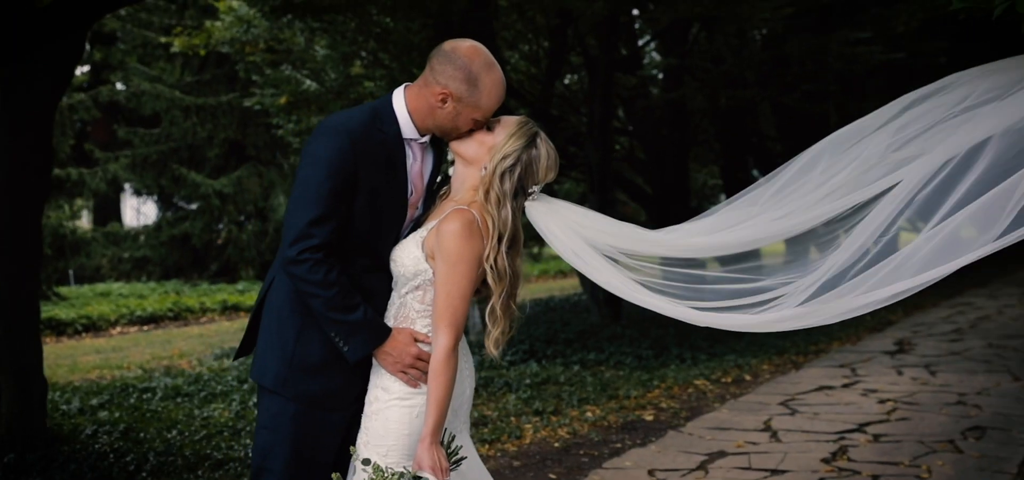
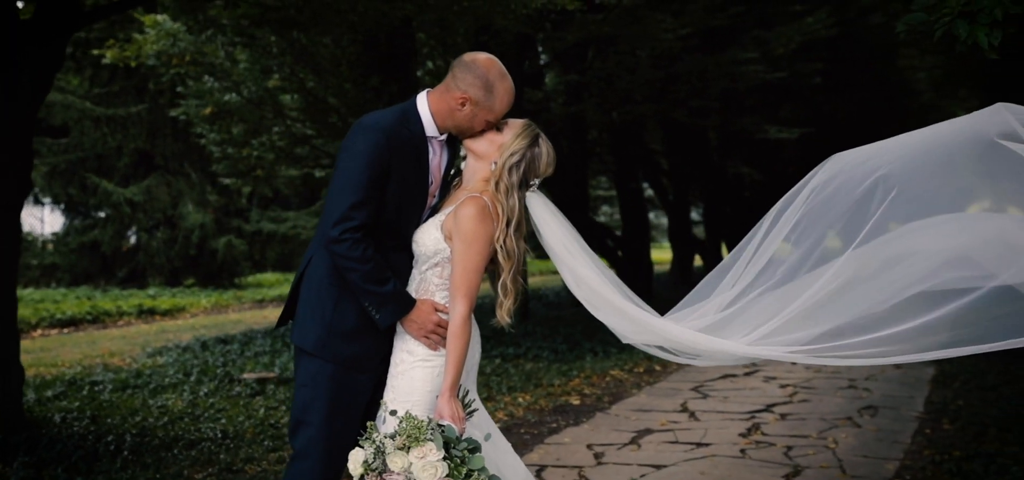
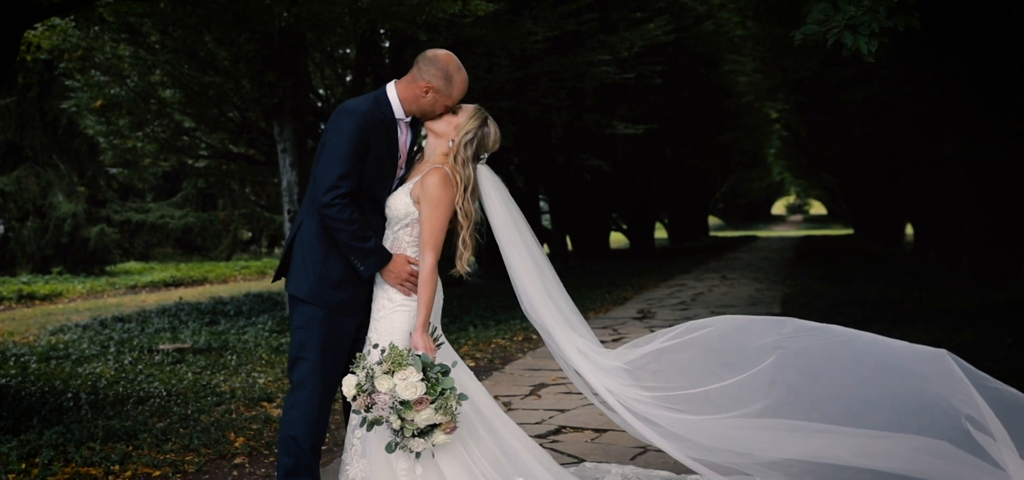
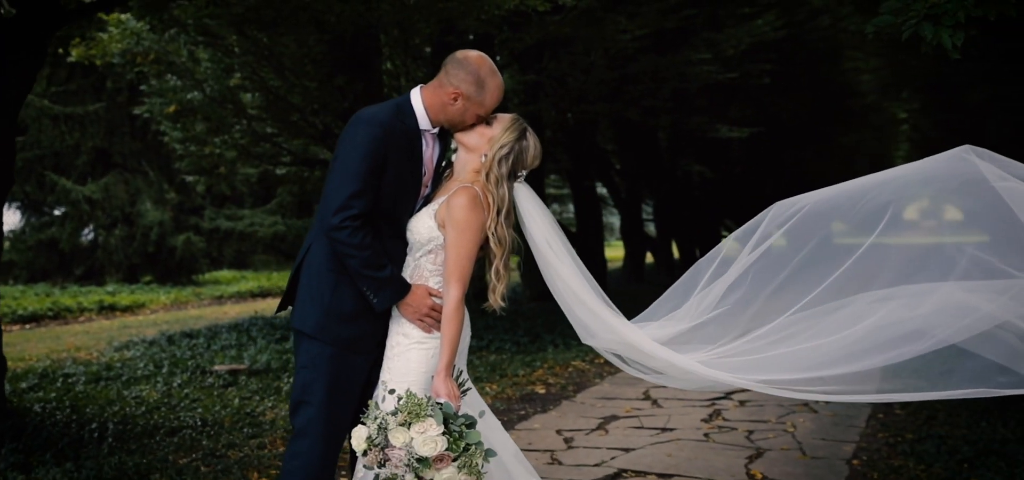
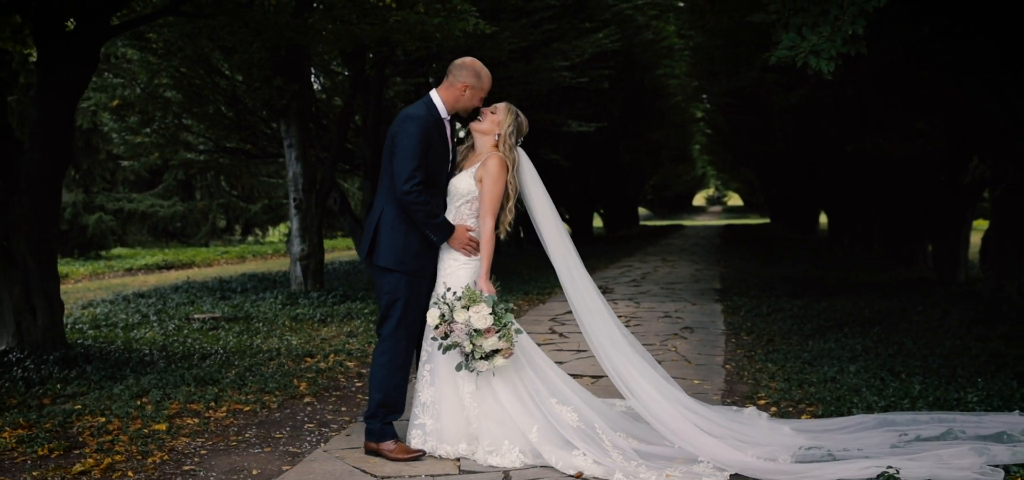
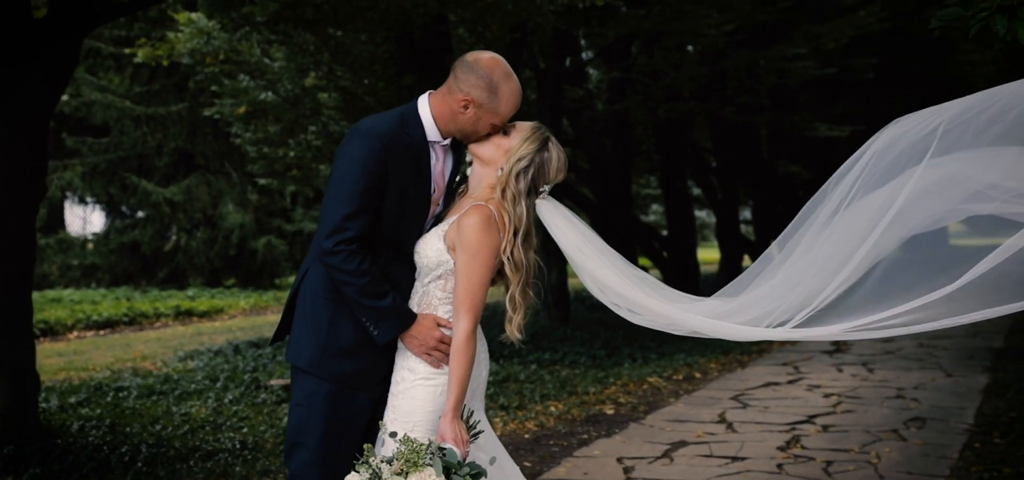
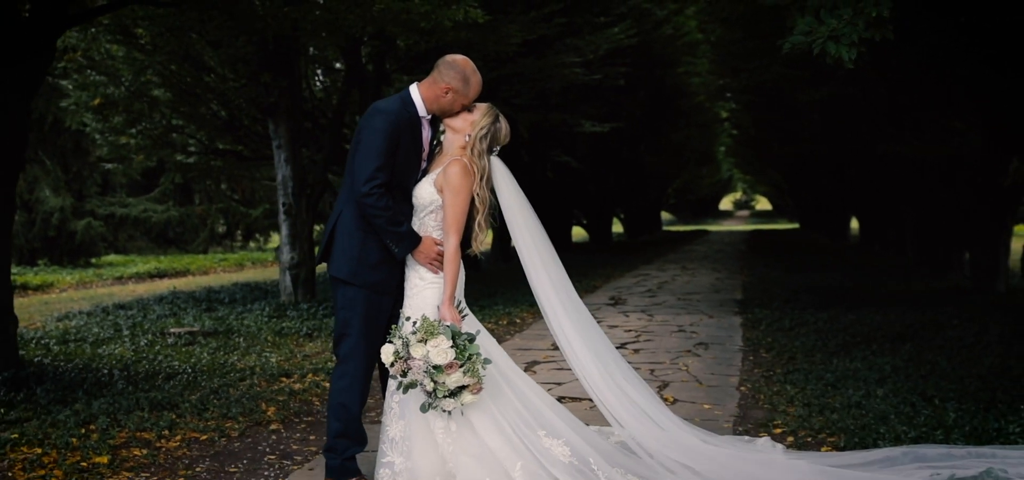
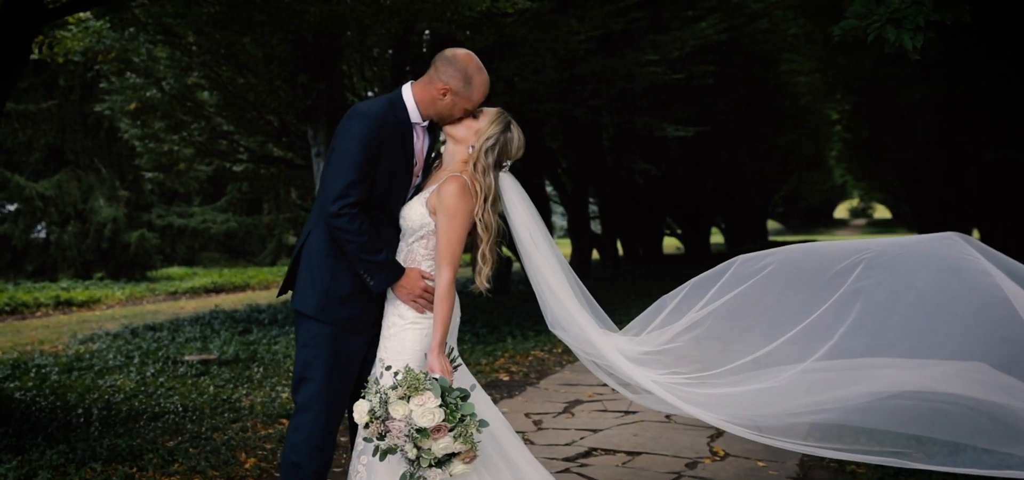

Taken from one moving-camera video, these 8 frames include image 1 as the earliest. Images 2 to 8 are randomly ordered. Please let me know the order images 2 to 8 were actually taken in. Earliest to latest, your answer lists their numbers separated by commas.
6, 2, 4, 8, 3, 7, 5
